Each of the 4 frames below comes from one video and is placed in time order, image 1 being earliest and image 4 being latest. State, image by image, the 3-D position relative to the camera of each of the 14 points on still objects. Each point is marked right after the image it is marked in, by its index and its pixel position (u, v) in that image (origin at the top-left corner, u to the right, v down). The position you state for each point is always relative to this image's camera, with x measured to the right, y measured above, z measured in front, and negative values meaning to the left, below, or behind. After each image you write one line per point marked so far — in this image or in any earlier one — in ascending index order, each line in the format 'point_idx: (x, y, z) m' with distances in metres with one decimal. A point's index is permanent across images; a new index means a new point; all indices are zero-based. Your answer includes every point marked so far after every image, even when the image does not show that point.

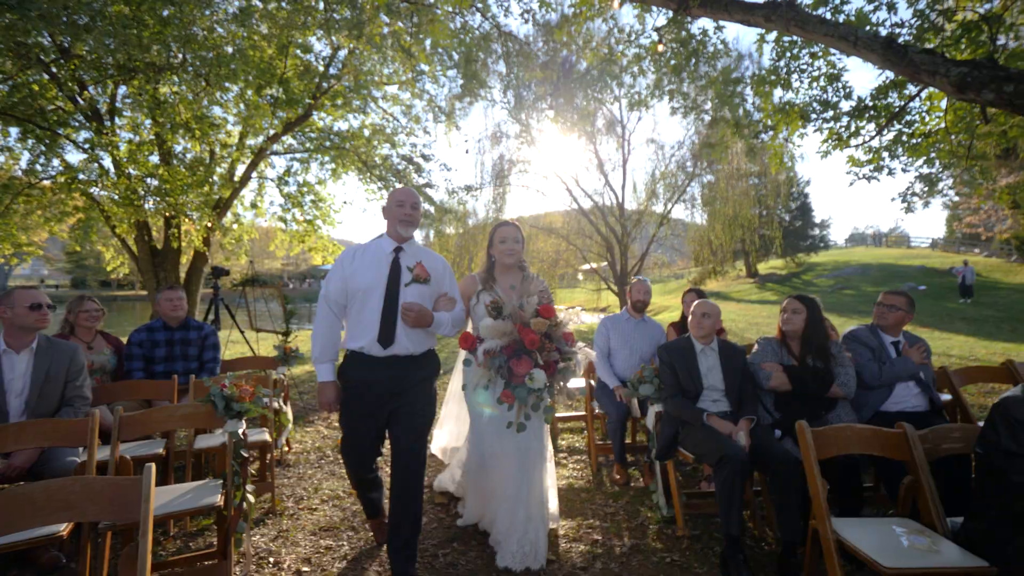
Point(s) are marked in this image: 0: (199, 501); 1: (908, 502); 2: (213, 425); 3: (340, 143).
0: (-1.8, -1.2, +3.3) m
1: (+2.2, -1.2, +3.1) m
2: (-2.0, -0.9, +3.8) m
3: (-4.8, +4.1, +15.5) m
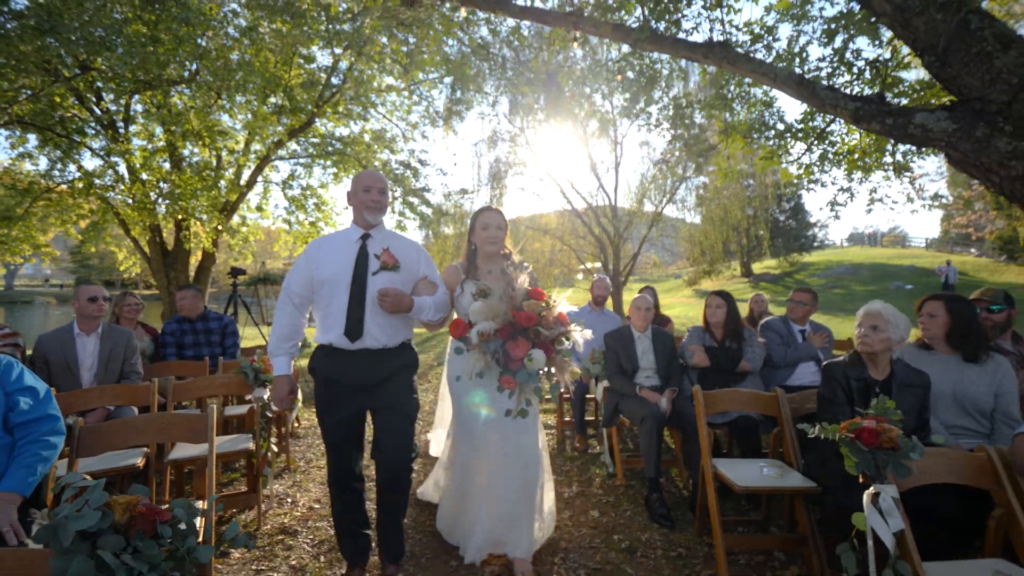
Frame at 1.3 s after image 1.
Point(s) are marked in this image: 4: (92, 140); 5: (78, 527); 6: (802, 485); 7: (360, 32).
0: (-2.1, -1.2, +4.2) m
1: (+1.9, -1.2, +4.1) m
2: (-2.3, -0.9, +4.7) m
3: (-5.0, +4.1, +16.5) m
4: (-10.5, +3.7, +13.8) m
5: (-1.3, -0.7, +1.7) m
6: (+1.8, -1.2, +3.5) m
7: (-3.1, +5.1, +11.2) m
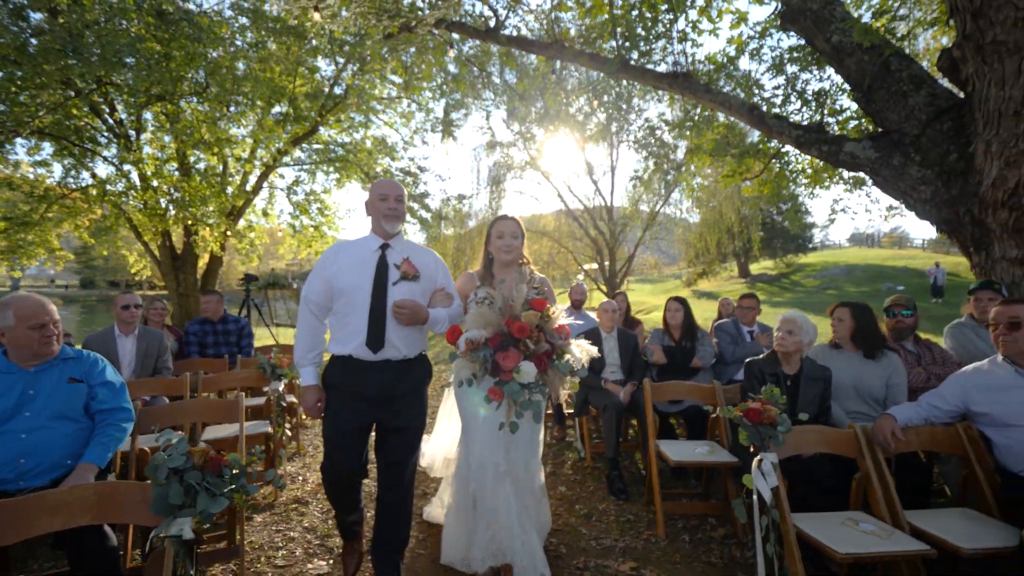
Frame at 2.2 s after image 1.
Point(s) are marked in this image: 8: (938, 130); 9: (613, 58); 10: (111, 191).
0: (-2.3, -1.3, +5.0) m
1: (+1.8, -1.2, +4.8) m
2: (-2.5, -0.9, +5.5) m
3: (-5.1, +4.1, +17.2) m
4: (-10.6, +3.6, +14.6) m
5: (-1.5, -0.8, +2.4) m
6: (+1.6, -1.3, +4.2) m
7: (-3.2, +5.1, +11.9) m
8: (+3.8, +1.4, +5.1) m
9: (+1.3, +3.0, +7.4) m
10: (-10.2, +2.4, +14.1) m
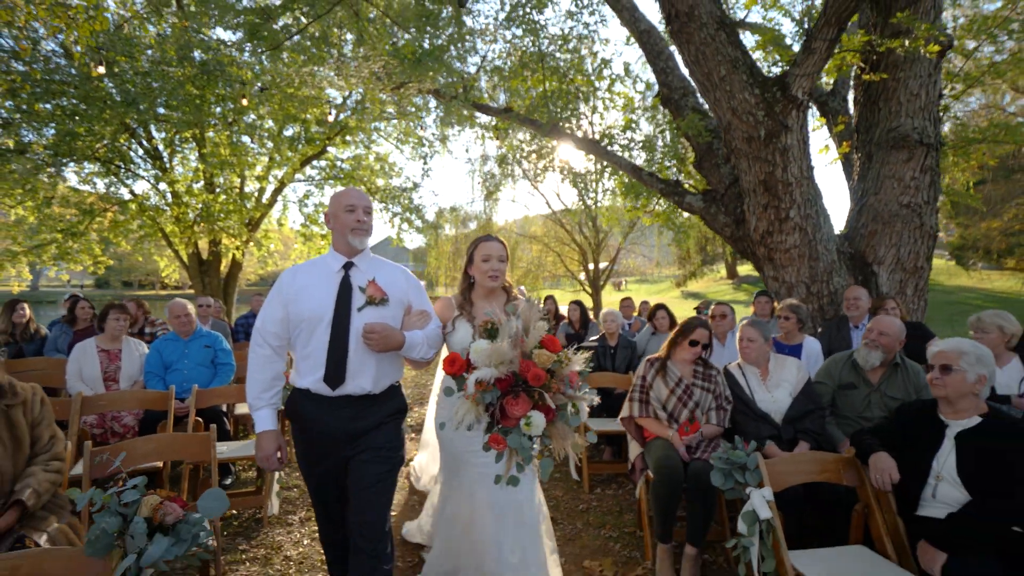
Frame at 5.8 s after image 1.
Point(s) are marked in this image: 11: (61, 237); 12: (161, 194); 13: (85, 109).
0: (-3.1, -1.4, +7.7) m
1: (+1.0, -1.3, +7.5) m
2: (-3.2, -1.0, +8.2) m
3: (-5.8, +4.0, +20.0) m
4: (-11.3, +3.6, +17.4) m
5: (-2.3, -0.9, +5.1) m
6: (+0.8, -1.4, +6.9) m
7: (-3.9, +5.0, +14.7) m
8: (+3.1, +1.3, +7.7) m
9: (+0.6, +2.9, +10.1) m
10: (-10.8, +2.4, +16.9) m
11: (-13.8, +1.5, +17.2) m
12: (-10.5, +2.7, +17.1) m
13: (-10.9, +4.5, +14.3) m
